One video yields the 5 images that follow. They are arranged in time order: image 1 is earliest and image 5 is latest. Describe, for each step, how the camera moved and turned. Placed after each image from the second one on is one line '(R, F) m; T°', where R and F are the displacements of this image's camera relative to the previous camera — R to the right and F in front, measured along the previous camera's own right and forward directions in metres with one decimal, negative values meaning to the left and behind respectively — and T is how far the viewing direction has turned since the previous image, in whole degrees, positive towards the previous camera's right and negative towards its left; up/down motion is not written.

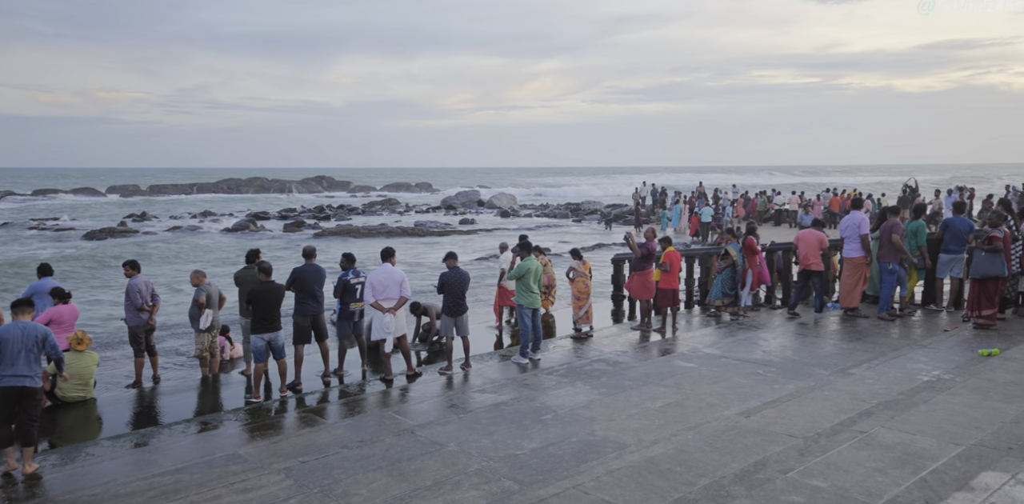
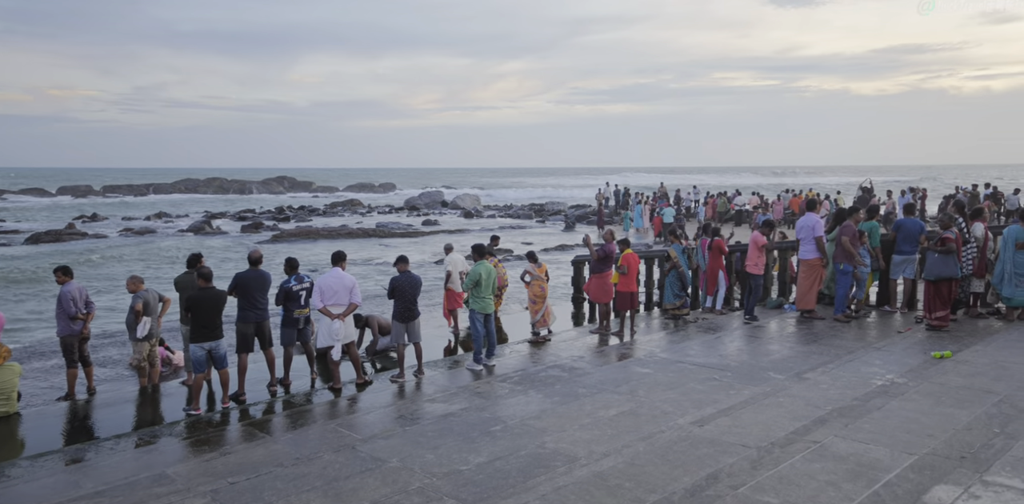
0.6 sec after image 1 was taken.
(+0.1, +0.2) m; +3°
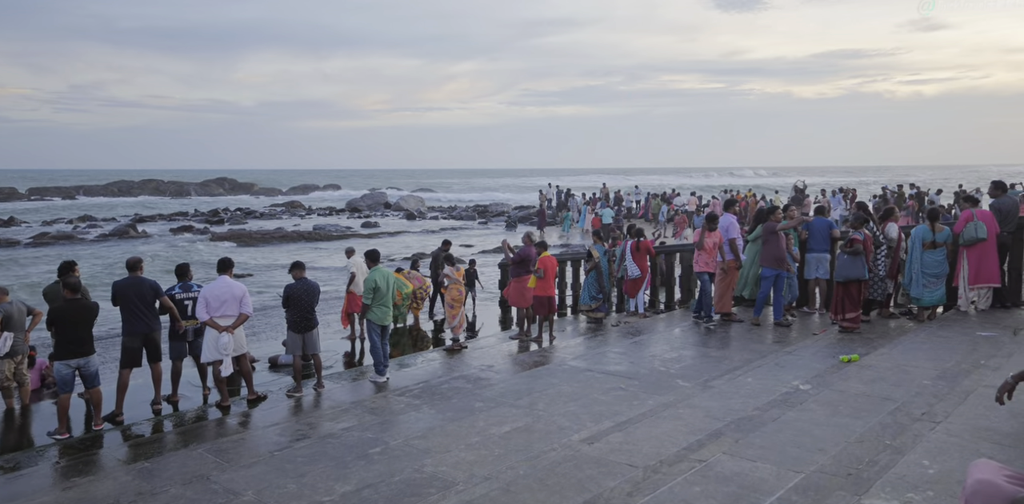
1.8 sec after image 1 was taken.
(+0.5, +0.4) m; +4°
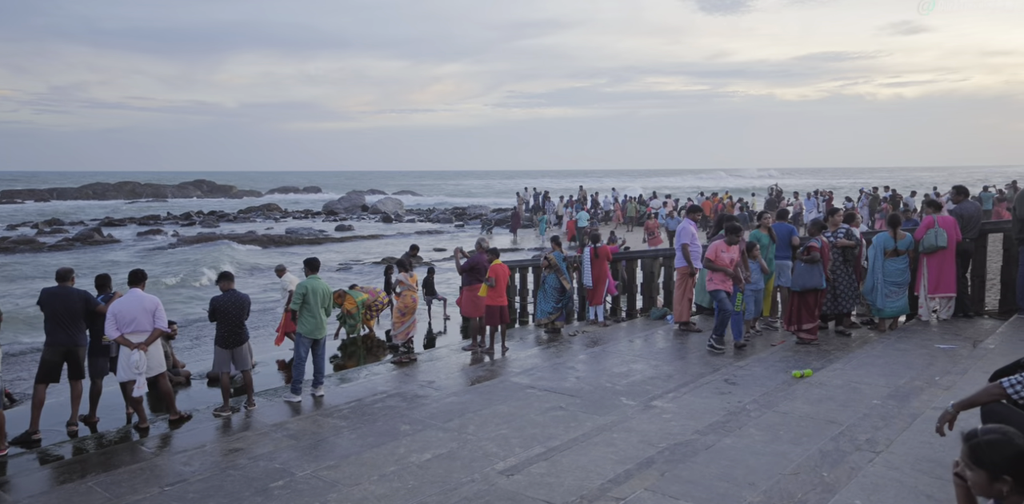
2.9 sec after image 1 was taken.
(+0.5, +0.4) m; +1°
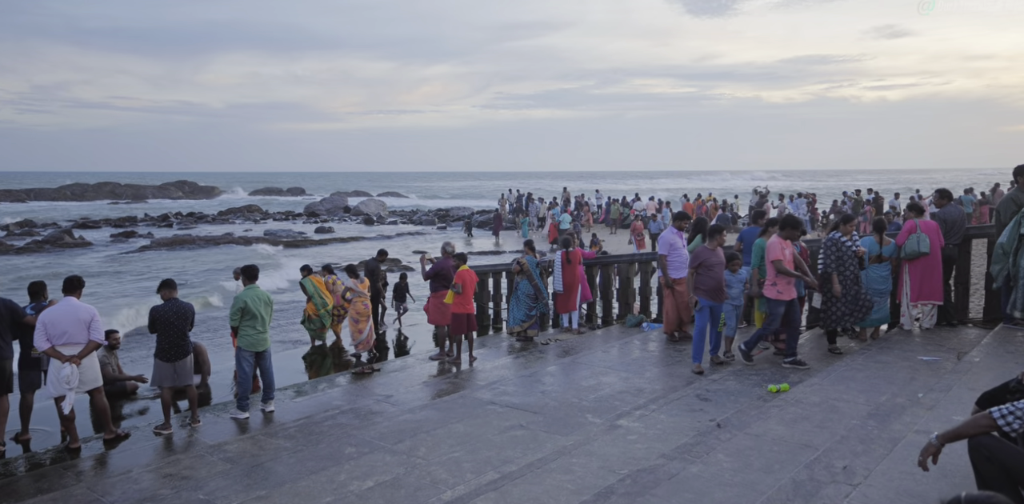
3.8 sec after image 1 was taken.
(+0.2, +0.5) m; +1°
